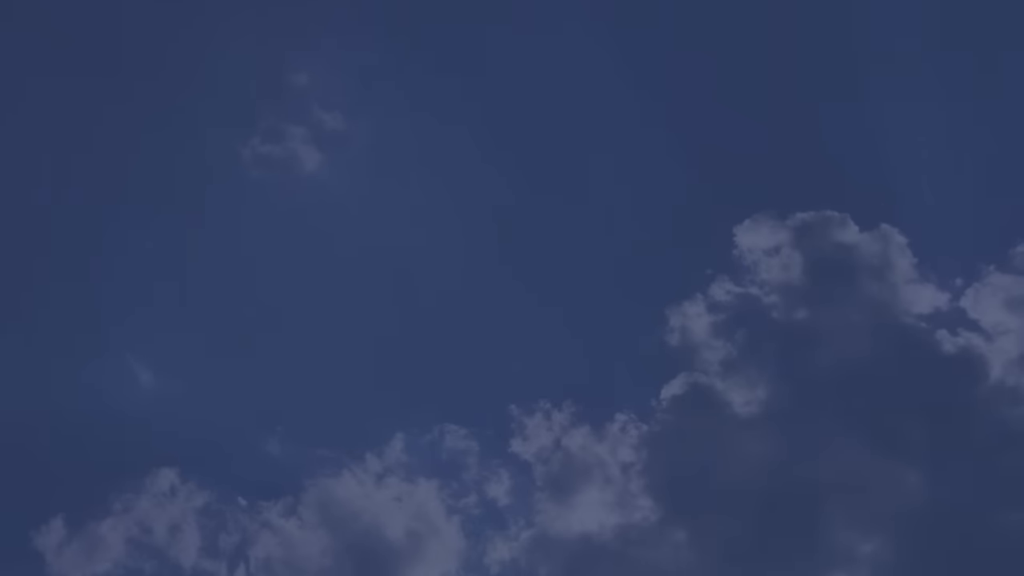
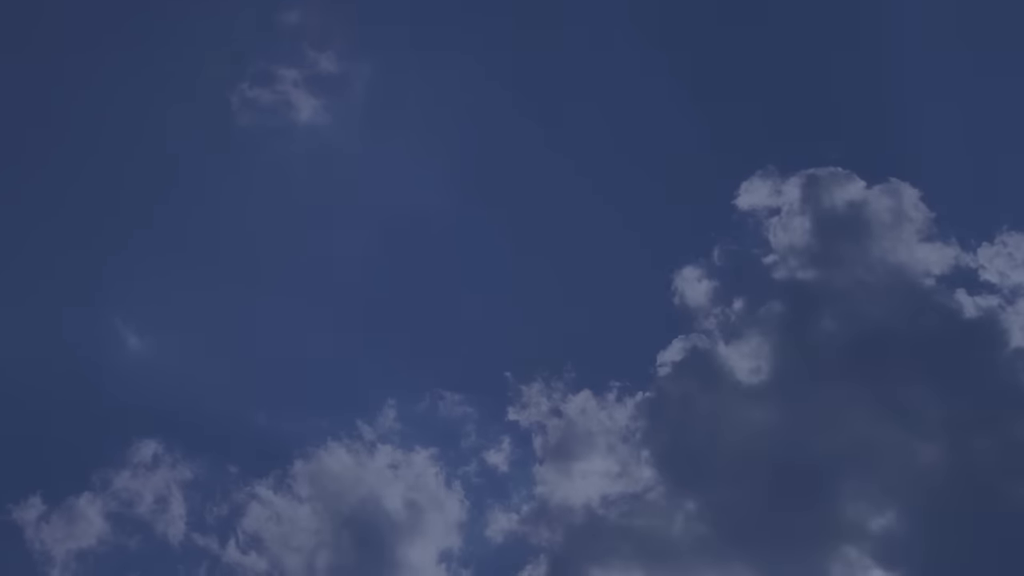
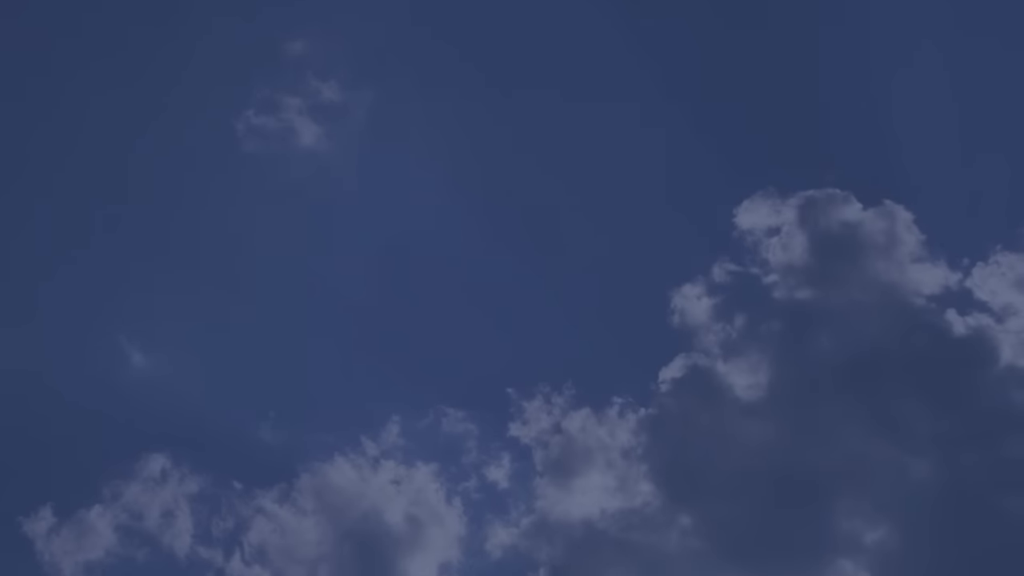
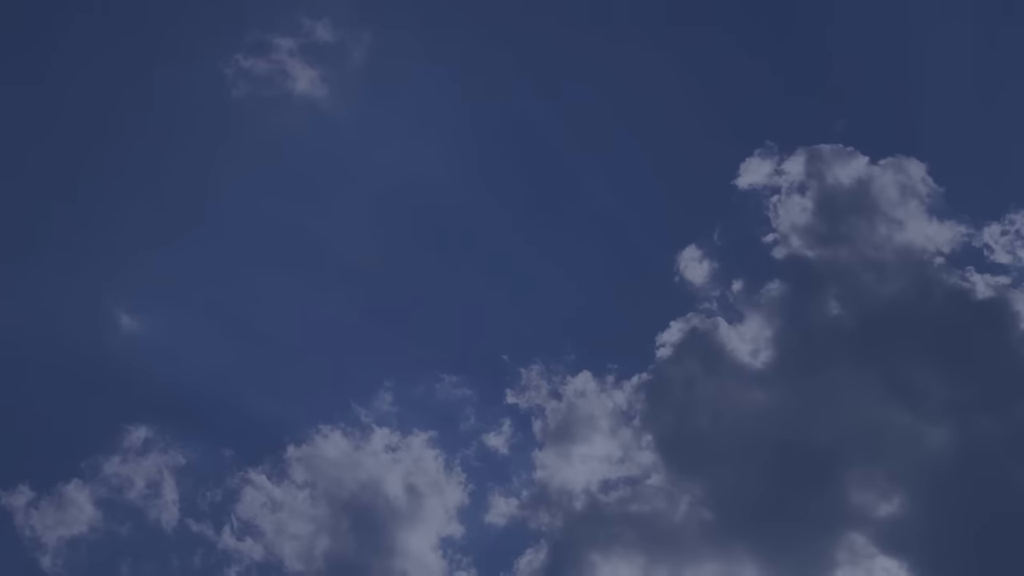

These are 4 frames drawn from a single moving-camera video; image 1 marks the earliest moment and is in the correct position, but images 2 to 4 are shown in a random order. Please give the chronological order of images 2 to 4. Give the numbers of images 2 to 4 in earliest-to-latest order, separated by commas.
3, 2, 4
